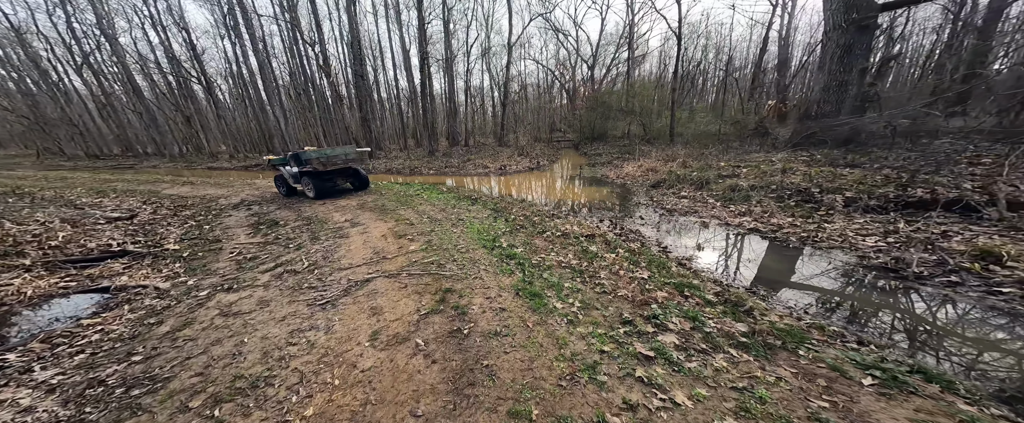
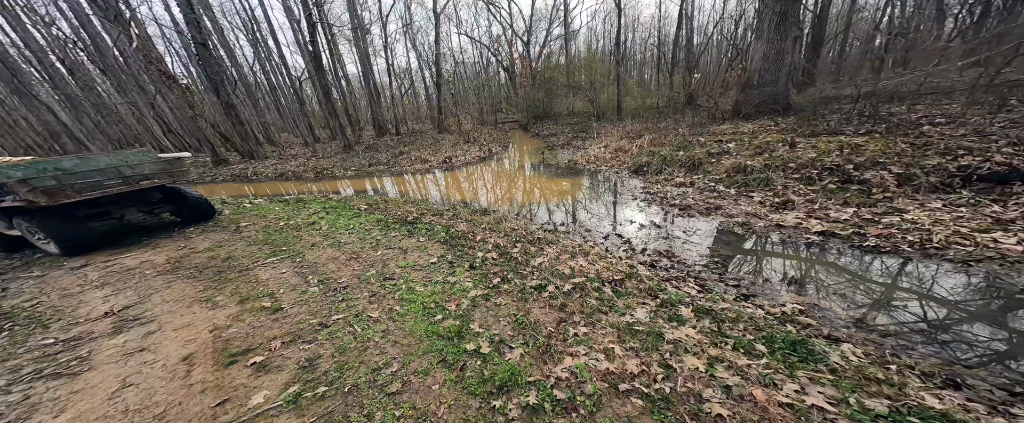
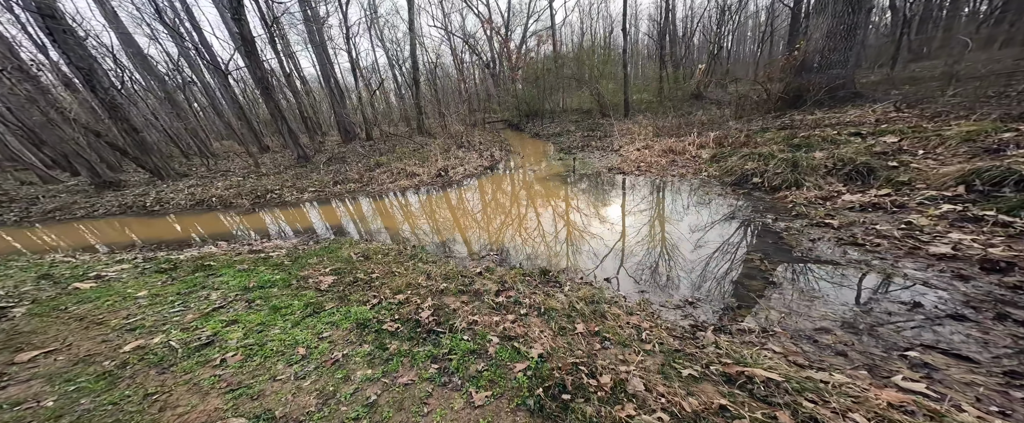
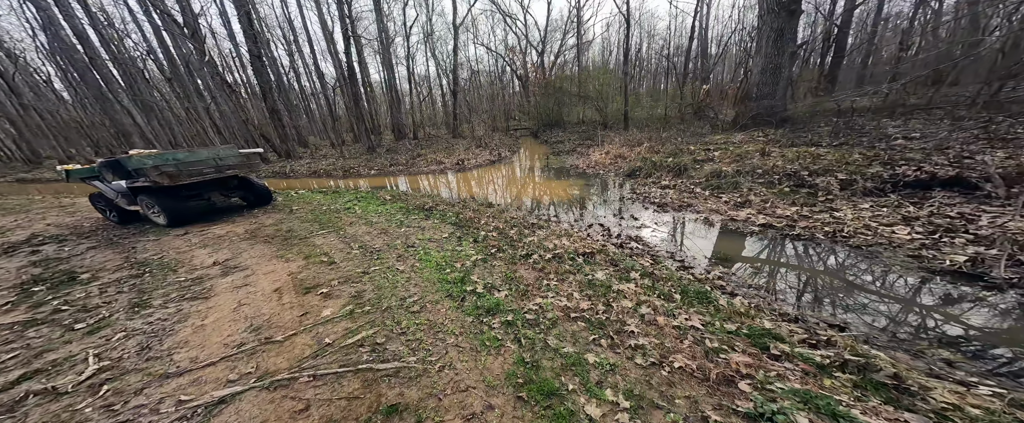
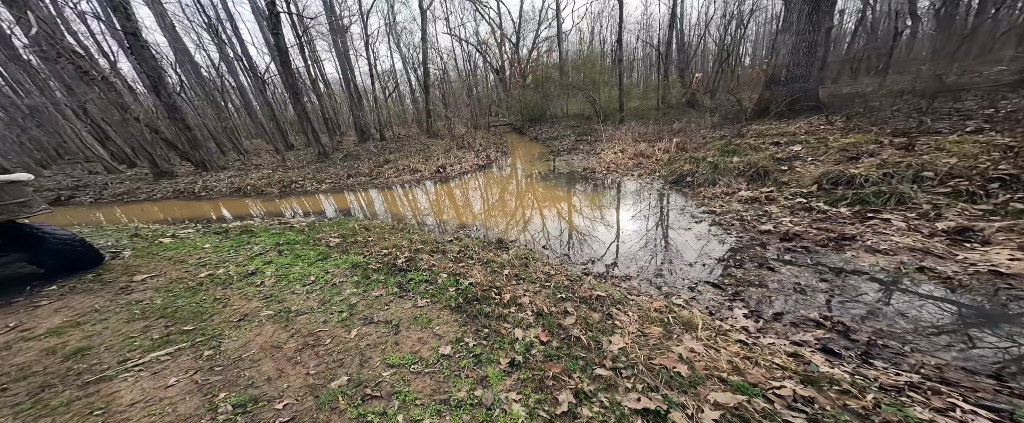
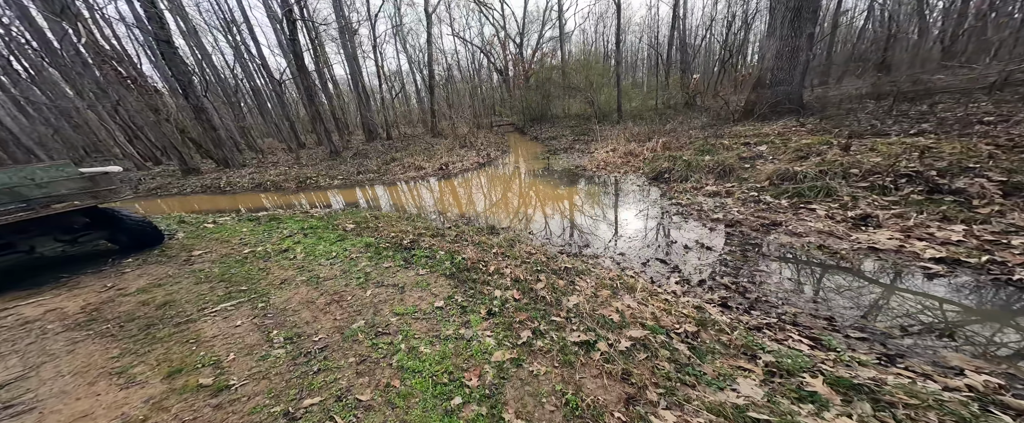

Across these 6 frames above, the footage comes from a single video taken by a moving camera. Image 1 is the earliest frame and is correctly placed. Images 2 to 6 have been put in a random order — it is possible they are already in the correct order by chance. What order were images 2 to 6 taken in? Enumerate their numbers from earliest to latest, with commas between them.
4, 2, 6, 5, 3
